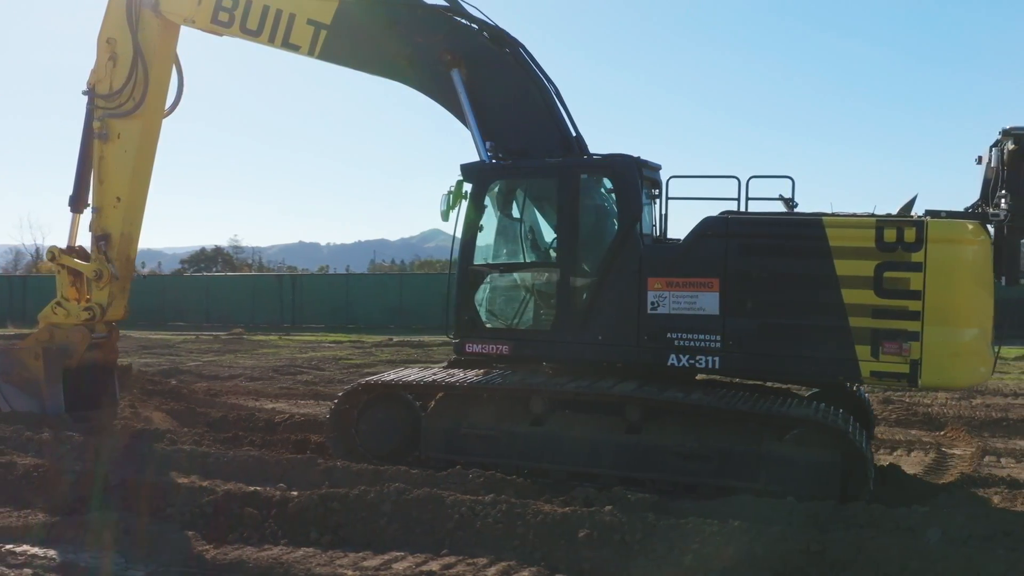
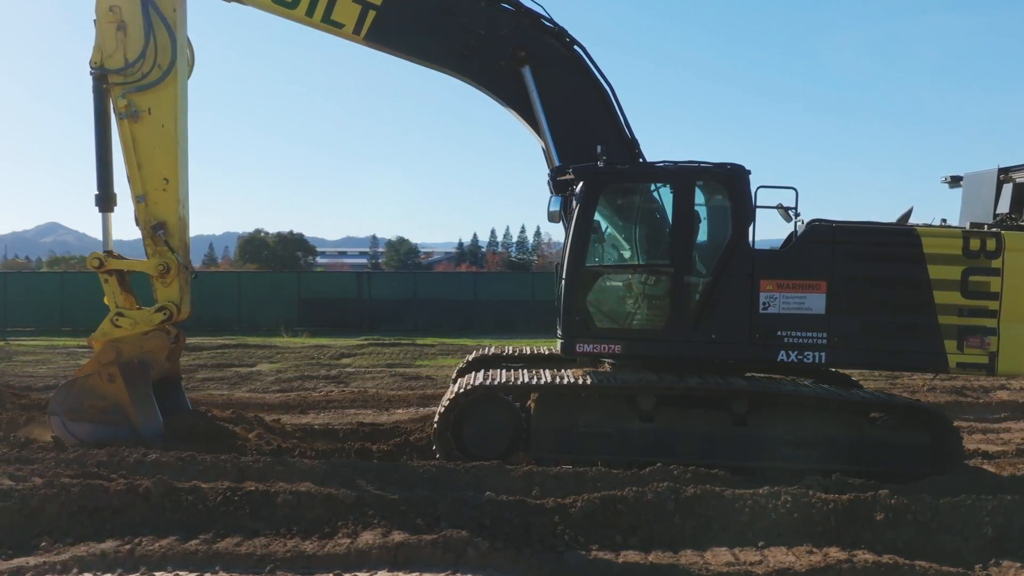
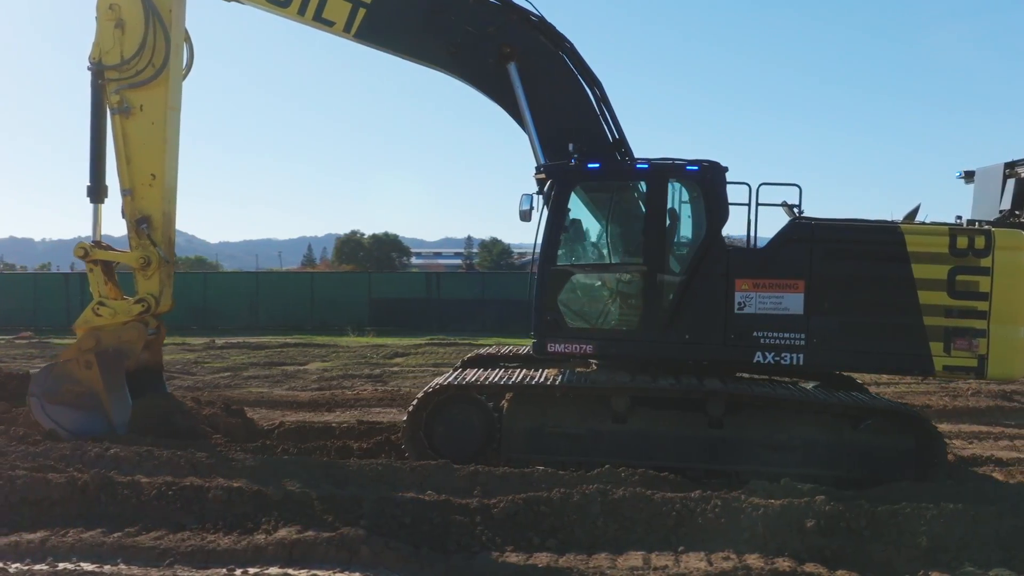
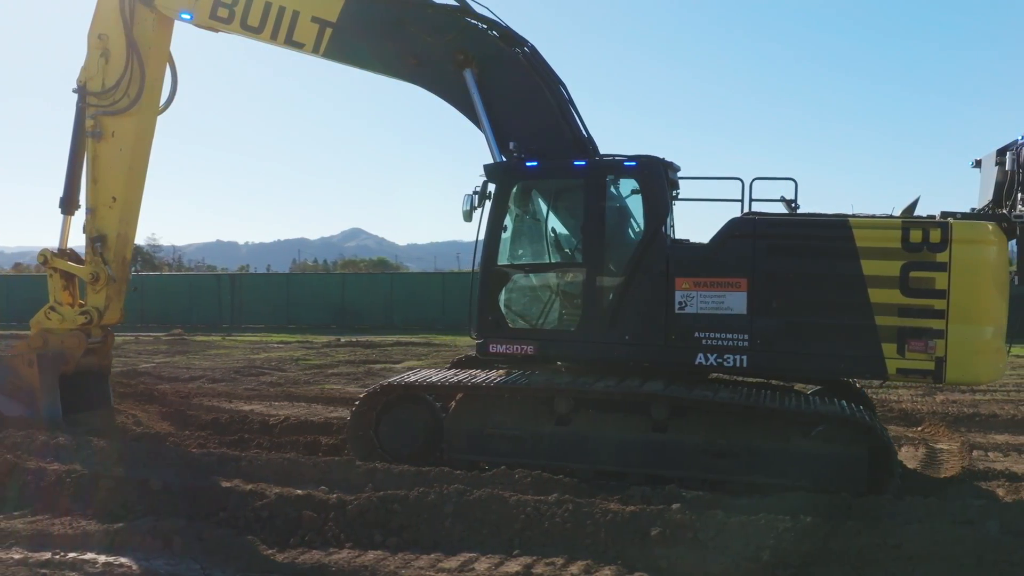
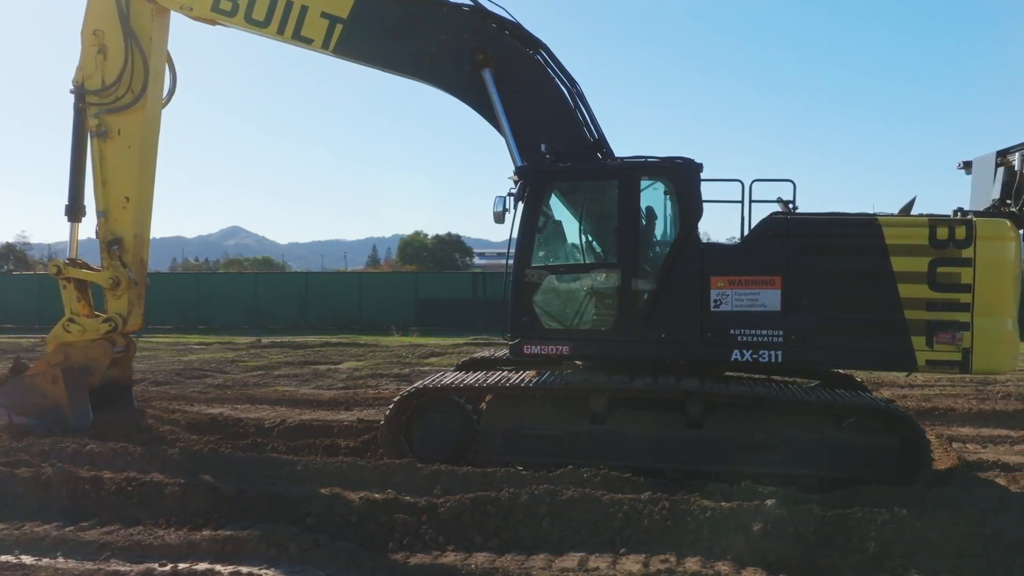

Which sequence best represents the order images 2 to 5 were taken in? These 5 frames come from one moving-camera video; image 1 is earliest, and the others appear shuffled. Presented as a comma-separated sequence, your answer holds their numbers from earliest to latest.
4, 5, 3, 2
